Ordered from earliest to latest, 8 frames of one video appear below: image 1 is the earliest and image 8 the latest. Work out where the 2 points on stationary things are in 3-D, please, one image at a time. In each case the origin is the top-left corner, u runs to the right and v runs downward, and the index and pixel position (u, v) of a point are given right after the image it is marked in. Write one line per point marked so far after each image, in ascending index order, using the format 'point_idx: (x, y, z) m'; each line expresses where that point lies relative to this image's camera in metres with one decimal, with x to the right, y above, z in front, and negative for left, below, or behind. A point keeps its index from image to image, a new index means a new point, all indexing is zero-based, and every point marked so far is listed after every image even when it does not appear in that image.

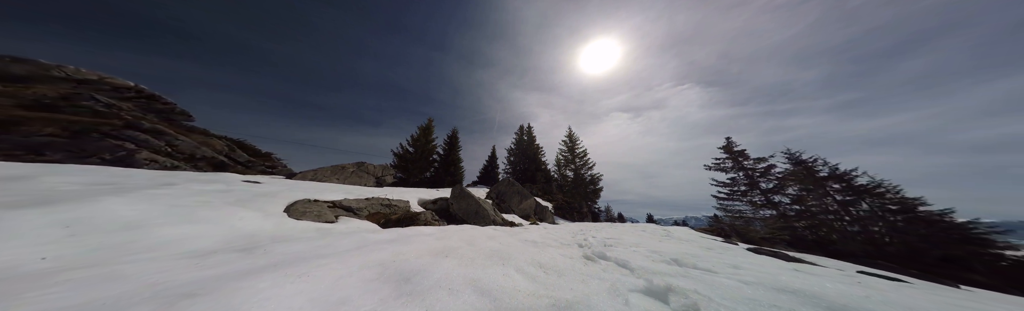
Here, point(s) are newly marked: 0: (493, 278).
0: (-0.3, -2.4, +3.4) m
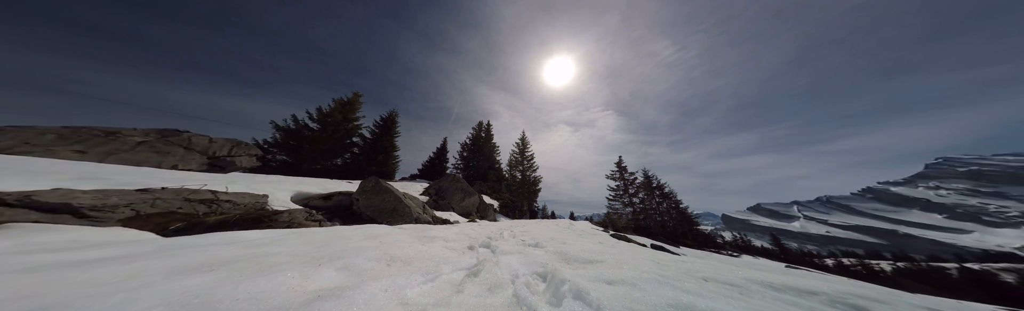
0: (-4.1, -2.2, +3.0) m
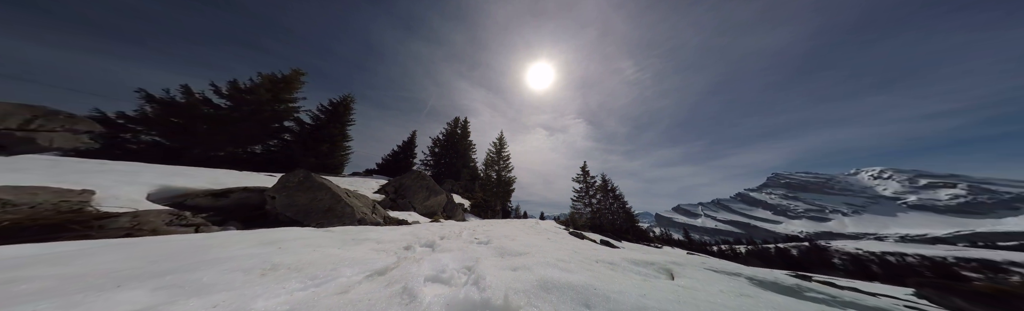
0: (-5.9, -1.8, +1.9) m
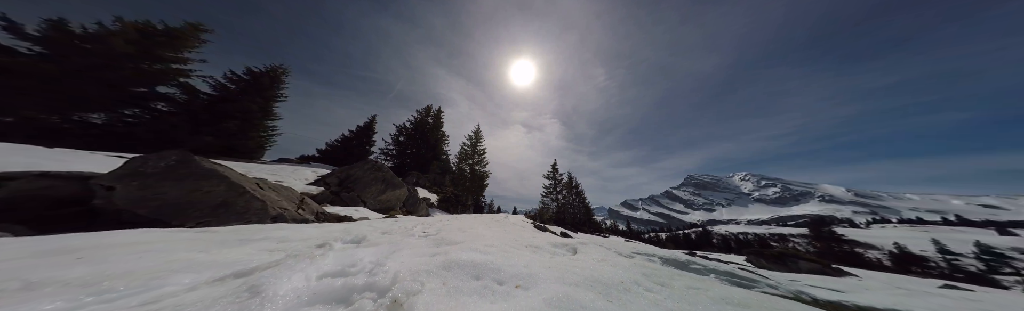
0: (-6.9, -1.1, +0.3) m
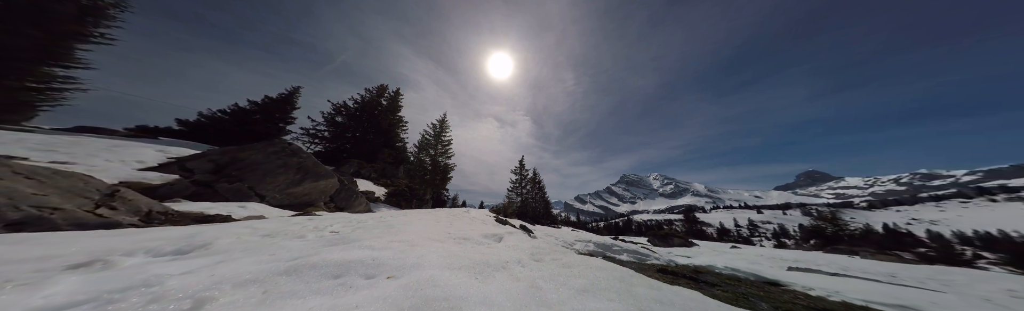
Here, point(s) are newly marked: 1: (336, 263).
0: (-7.3, -0.4, -2.0) m
1: (-2.0, -1.3, +2.1) m
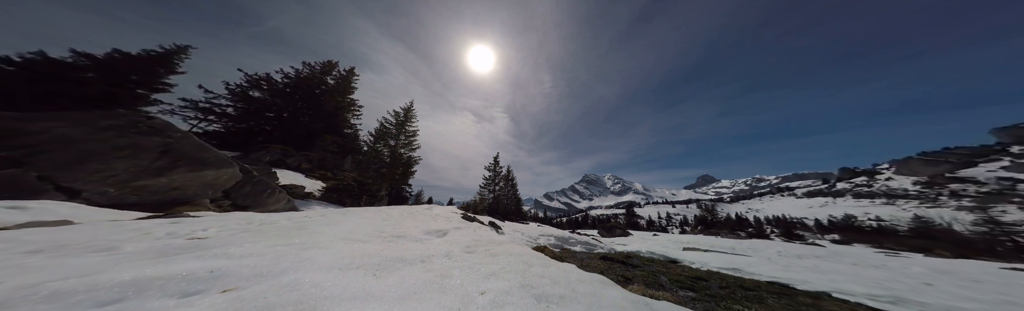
0: (-7.0, 0.0, -3.8) m
1: (-2.9, -1.0, +1.4) m
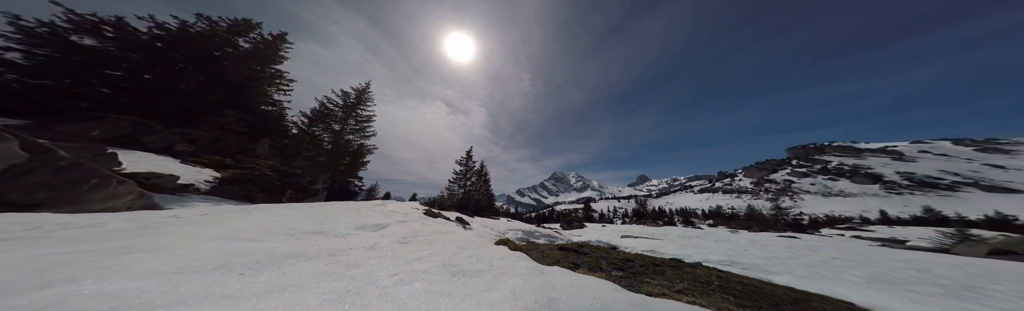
0: (-6.1, +0.3, -5.5) m
1: (-3.3, -0.6, +0.6) m
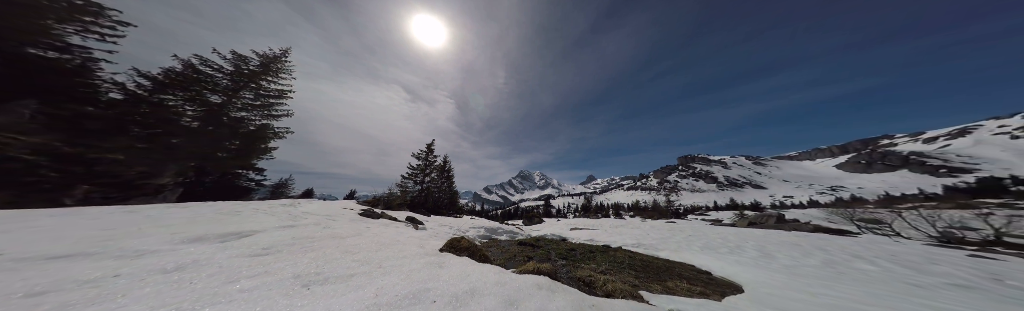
0: (-4.7, +0.5, -7.0) m
1: (-3.8, -0.4, -0.4) m
